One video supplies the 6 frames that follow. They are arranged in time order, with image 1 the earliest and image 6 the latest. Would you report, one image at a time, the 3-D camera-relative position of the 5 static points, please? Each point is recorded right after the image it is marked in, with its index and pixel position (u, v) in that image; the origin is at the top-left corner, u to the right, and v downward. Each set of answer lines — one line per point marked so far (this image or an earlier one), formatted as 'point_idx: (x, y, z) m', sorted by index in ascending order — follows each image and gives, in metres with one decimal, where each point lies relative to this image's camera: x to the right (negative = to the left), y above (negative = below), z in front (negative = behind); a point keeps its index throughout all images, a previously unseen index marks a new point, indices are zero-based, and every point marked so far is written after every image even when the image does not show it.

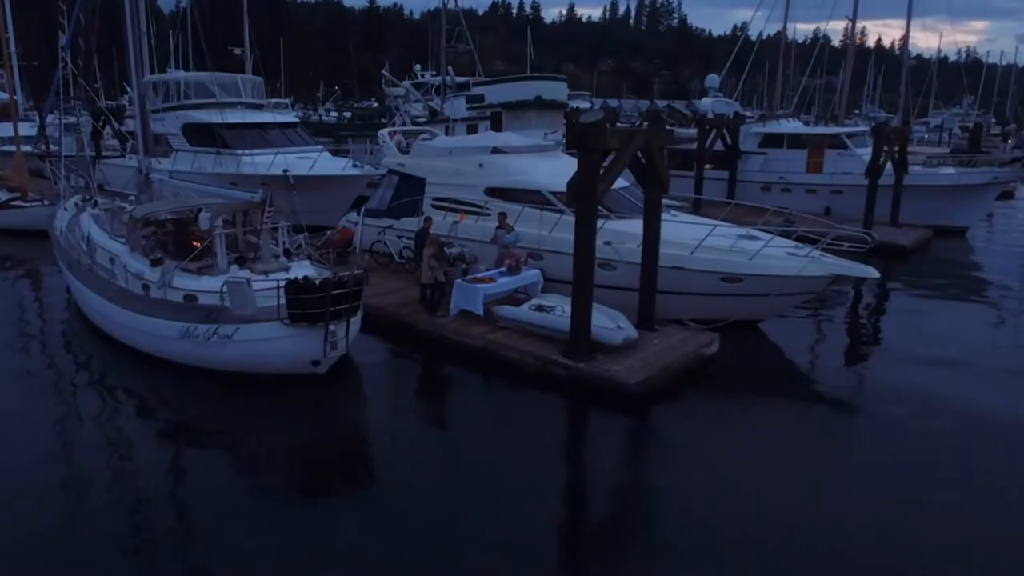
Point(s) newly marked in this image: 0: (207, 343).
0: (-2.6, -0.4, +7.2) m
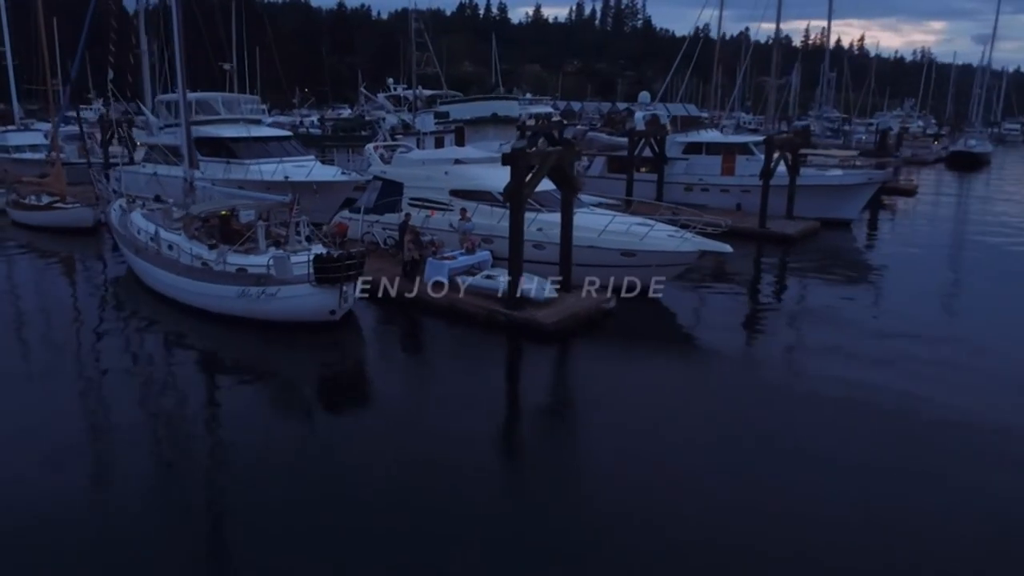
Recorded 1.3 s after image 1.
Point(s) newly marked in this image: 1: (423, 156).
0: (-3.1, -0.1, +9.7) m
1: (-1.5, +2.3, +13.7) m
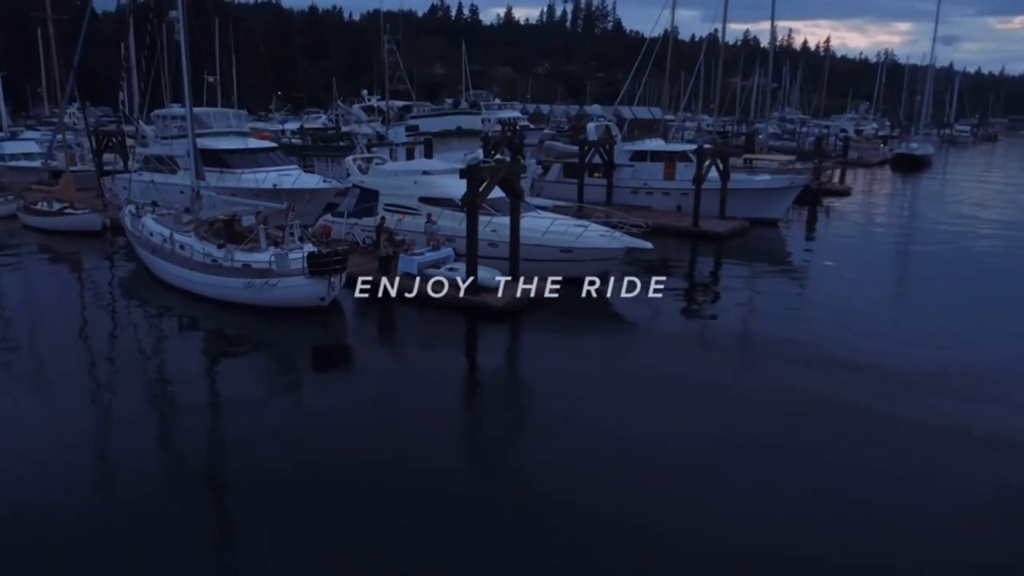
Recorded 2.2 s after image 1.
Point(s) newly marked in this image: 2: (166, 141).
0: (-3.7, 0.0, +11.6) m
1: (-2.3, +2.4, +15.5) m
2: (-7.9, +3.3, +17.8) m
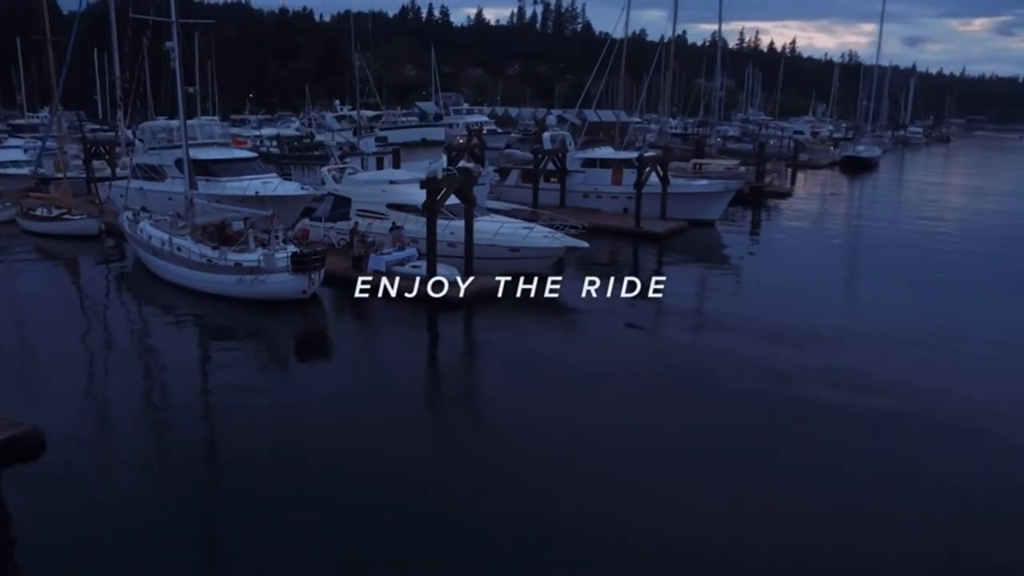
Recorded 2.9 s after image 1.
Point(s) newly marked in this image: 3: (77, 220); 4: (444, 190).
0: (-4.5, +0.1, +13.3) m
1: (-3.2, +2.5, +17.3) m
2: (-8.9, +3.4, +19.4) m
3: (-9.9, +1.6, +17.8) m
4: (-1.1, +1.7, +13.3) m
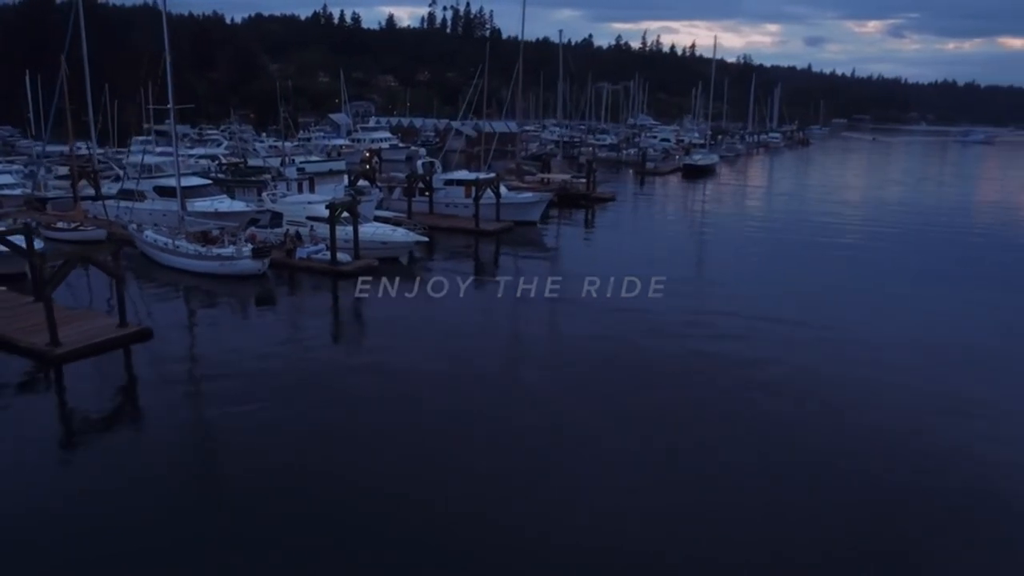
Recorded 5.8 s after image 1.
0: (-8.1, +0.6, +21.8) m
1: (-7.3, +3.0, +25.9) m
2: (-13.2, +3.8, +27.4) m
3: (-14.0, +1.9, +25.8) m
4: (-4.8, +2.3, +22.2) m
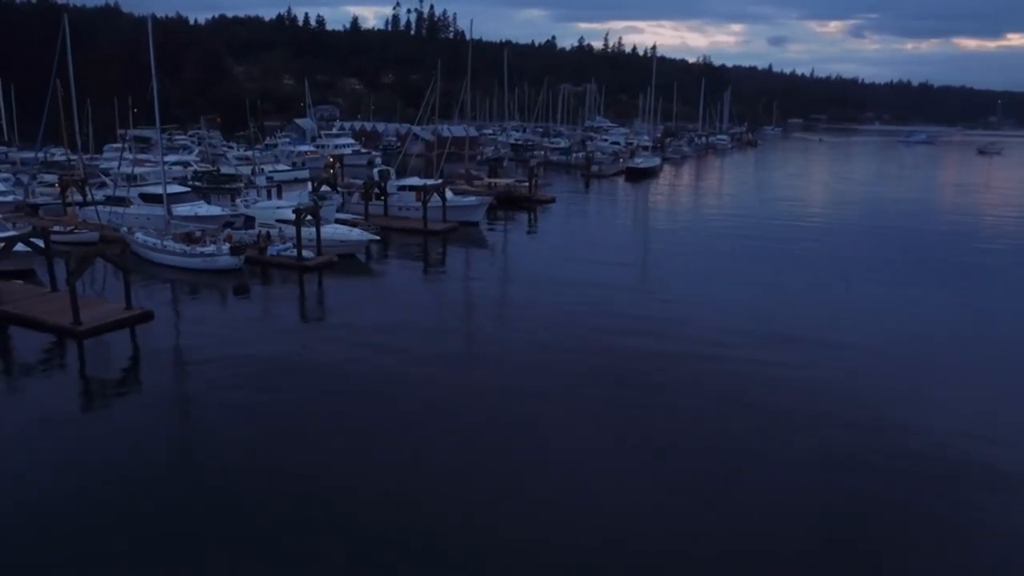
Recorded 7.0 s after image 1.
0: (-10.1, +0.8, +25.6) m
1: (-9.5, +3.3, +29.8) m
2: (-15.5, +4.0, +31.0) m
3: (-16.2, +2.1, +29.3) m
4: (-6.9, +2.5, +26.1) m
